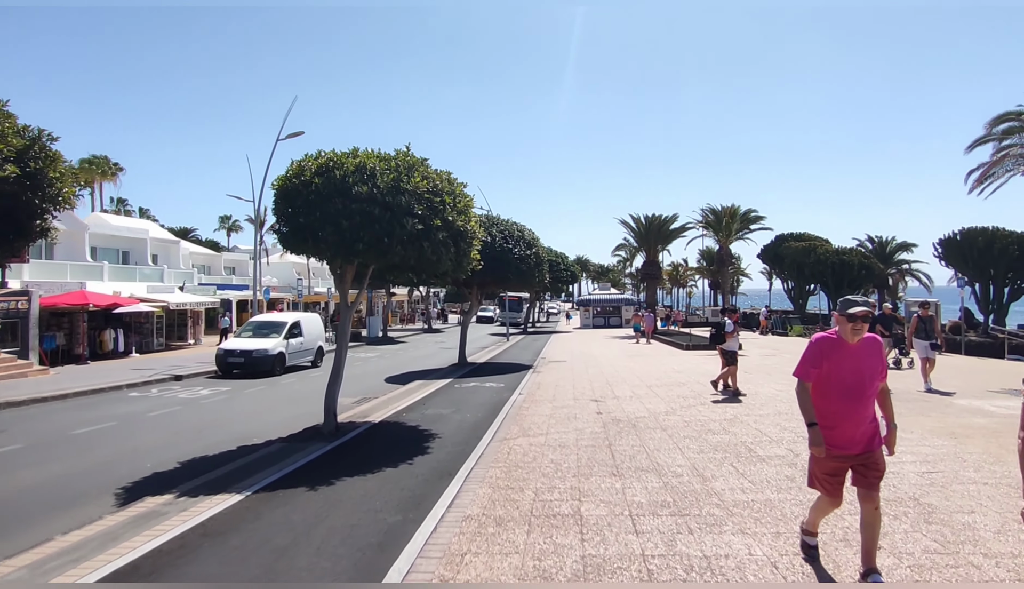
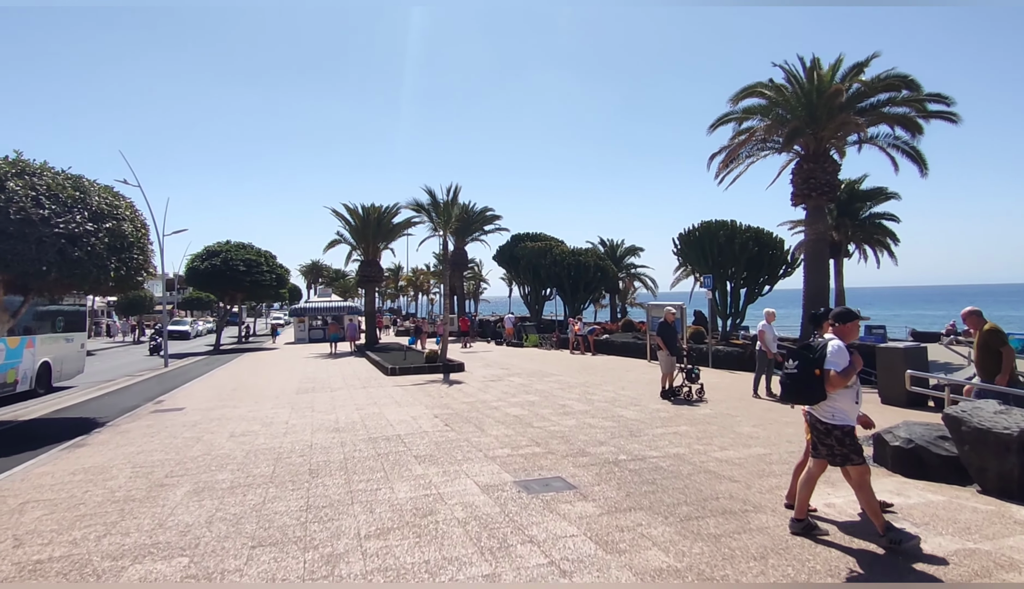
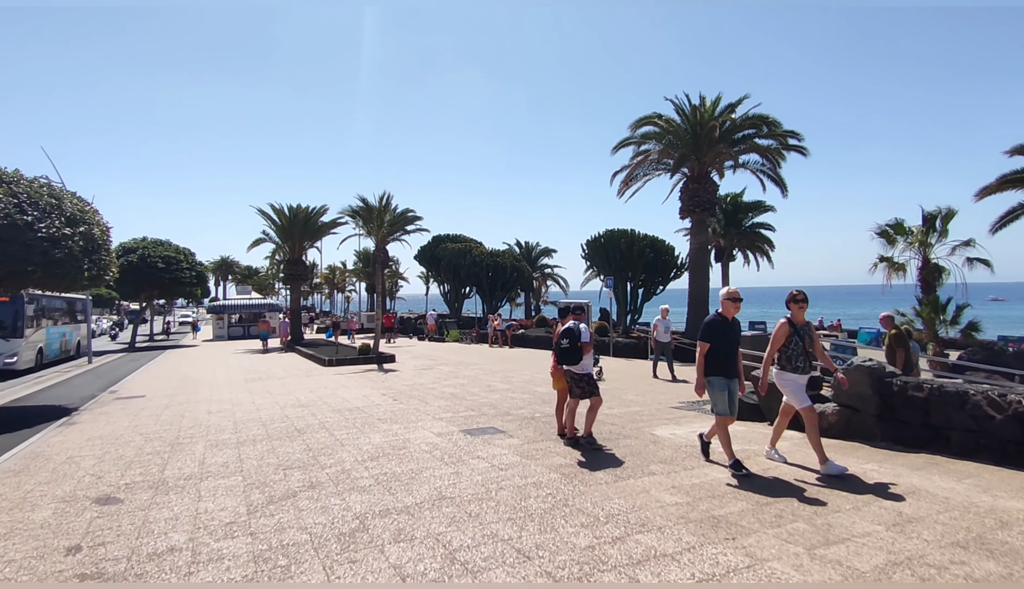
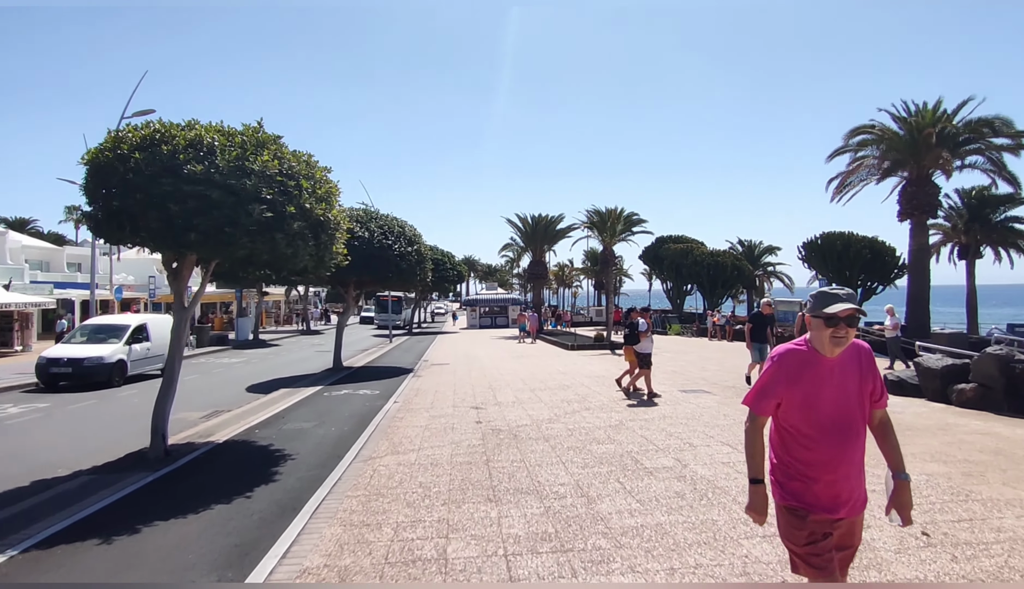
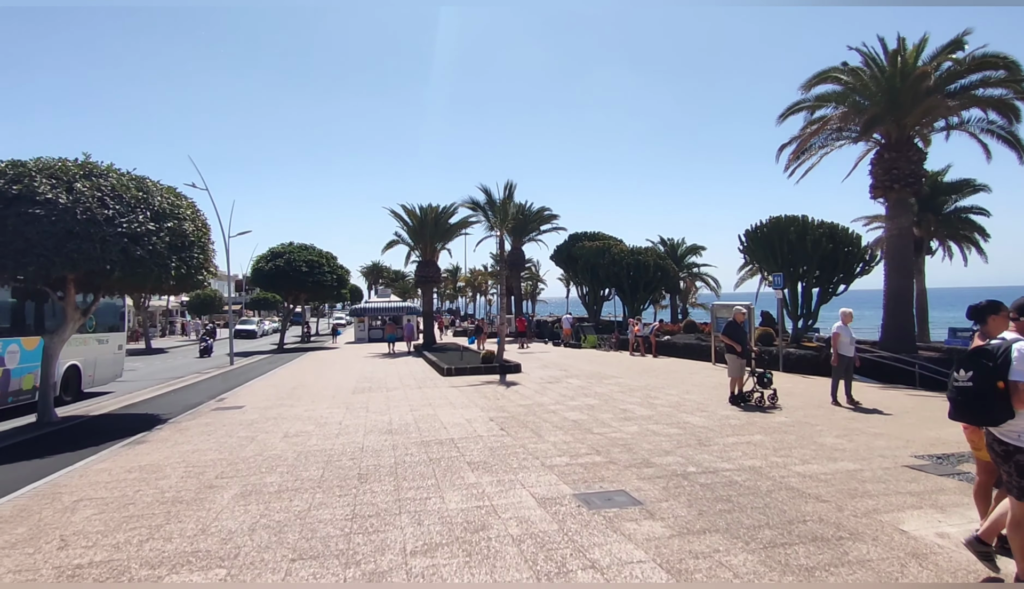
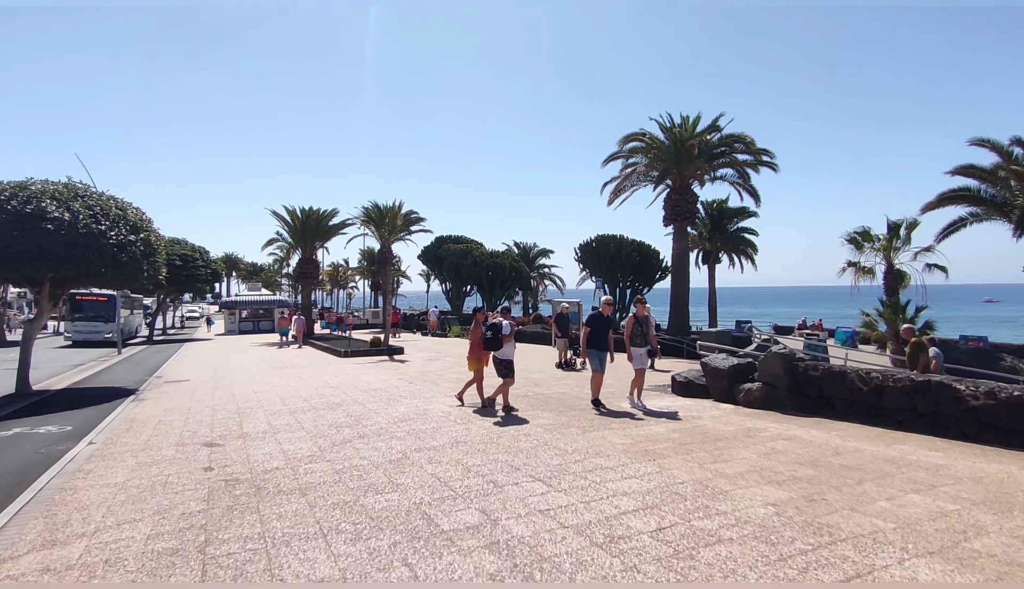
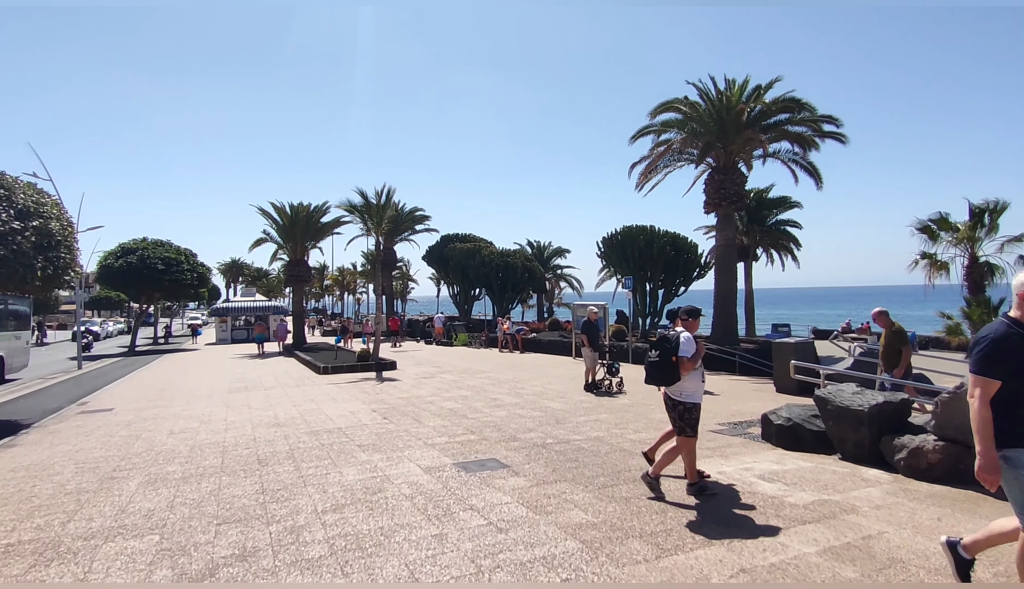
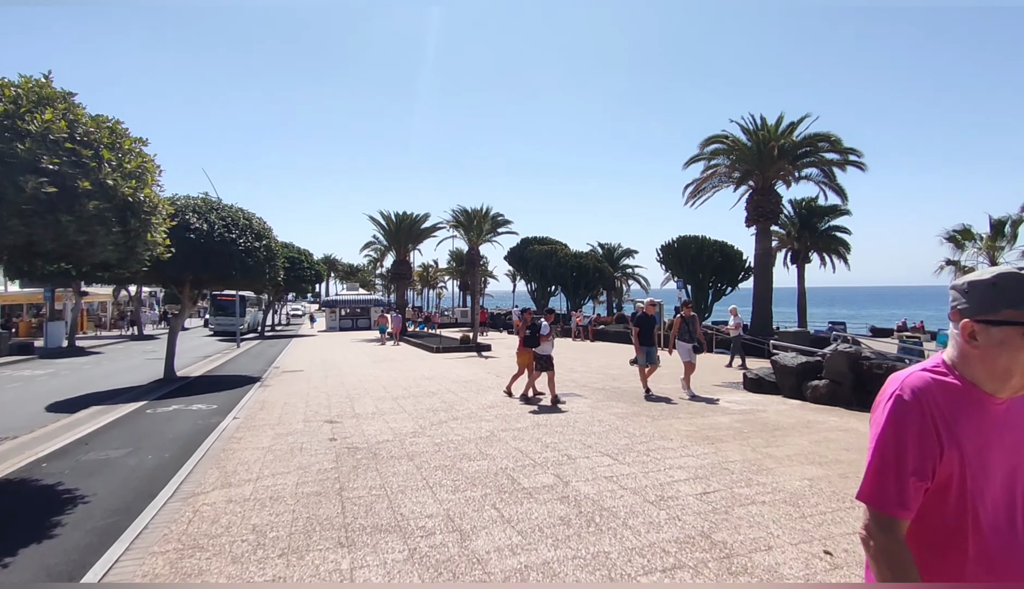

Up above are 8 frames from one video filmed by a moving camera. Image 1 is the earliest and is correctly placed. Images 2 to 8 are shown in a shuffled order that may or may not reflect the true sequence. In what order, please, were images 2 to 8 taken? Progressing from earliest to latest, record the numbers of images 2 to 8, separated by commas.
4, 8, 6, 3, 7, 2, 5
